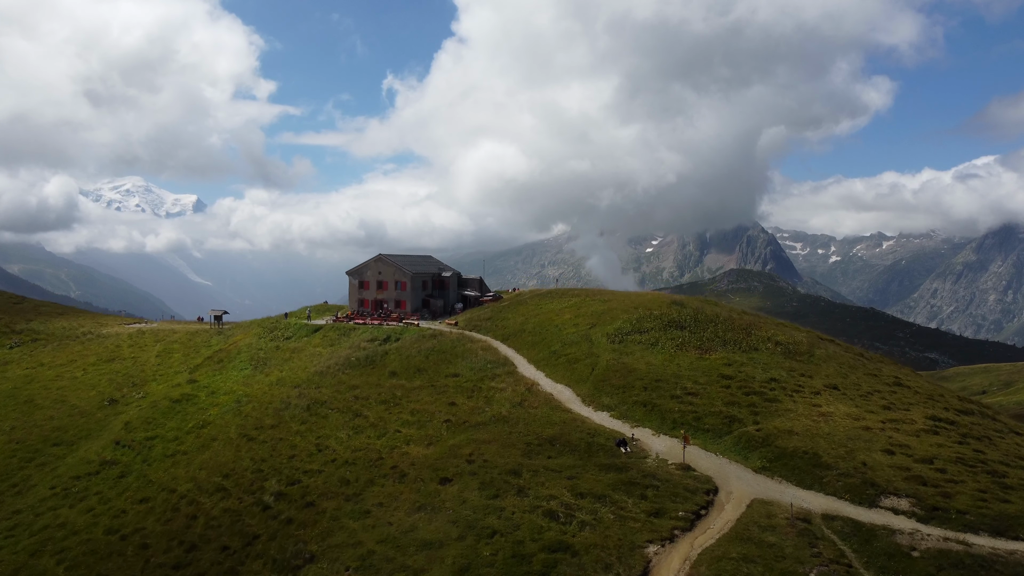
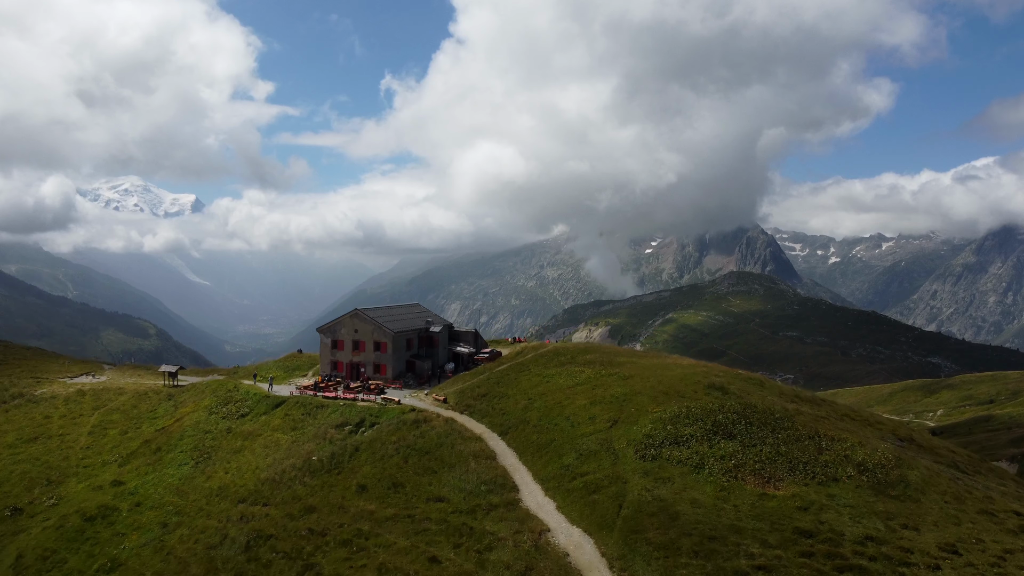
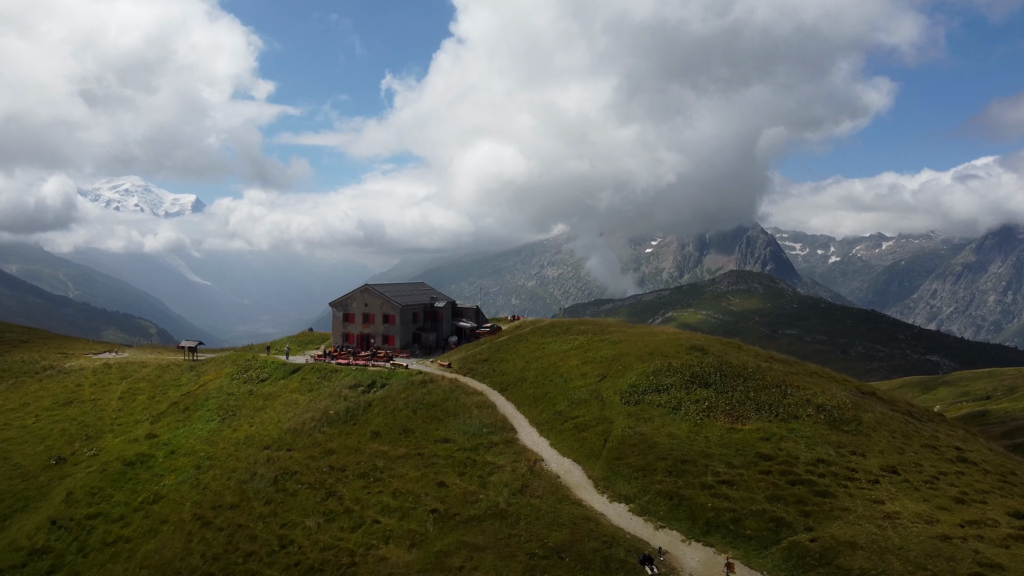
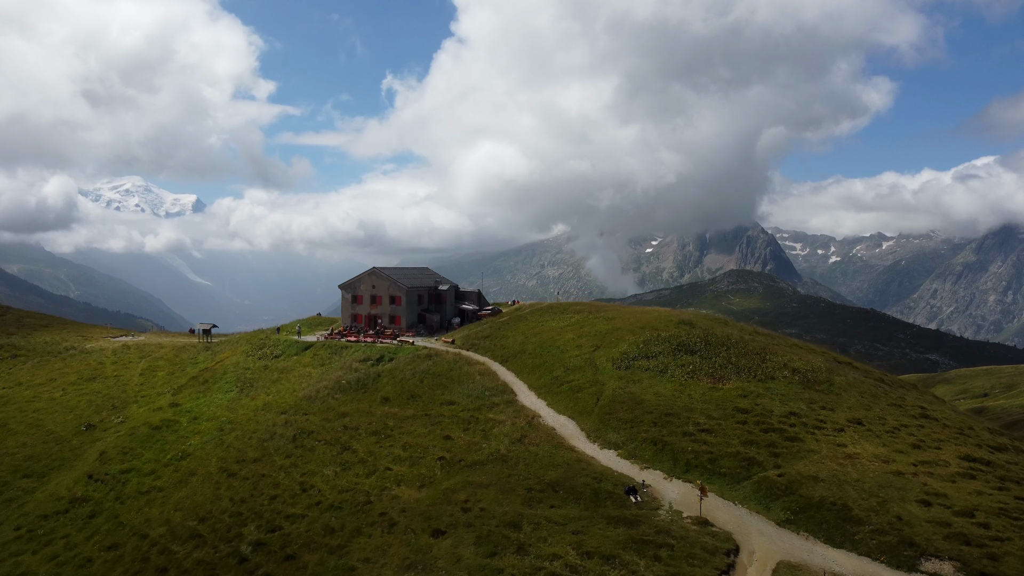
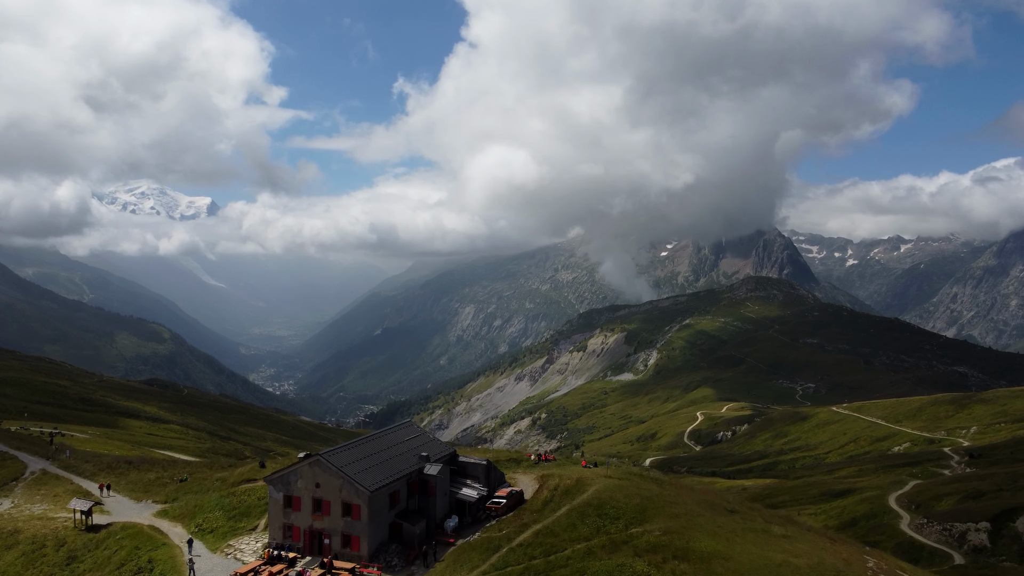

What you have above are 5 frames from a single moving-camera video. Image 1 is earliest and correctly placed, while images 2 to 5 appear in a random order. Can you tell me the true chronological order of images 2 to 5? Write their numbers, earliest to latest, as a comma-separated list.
4, 3, 2, 5
